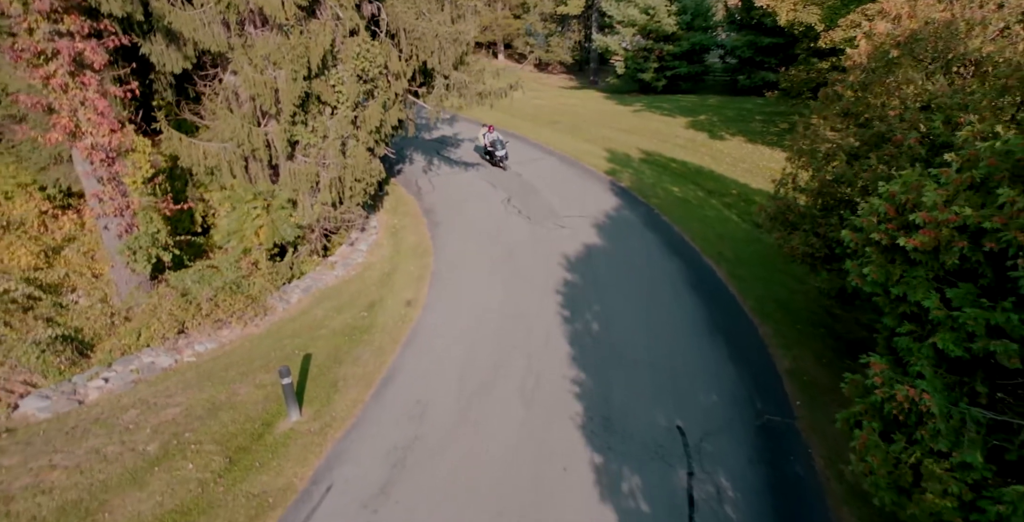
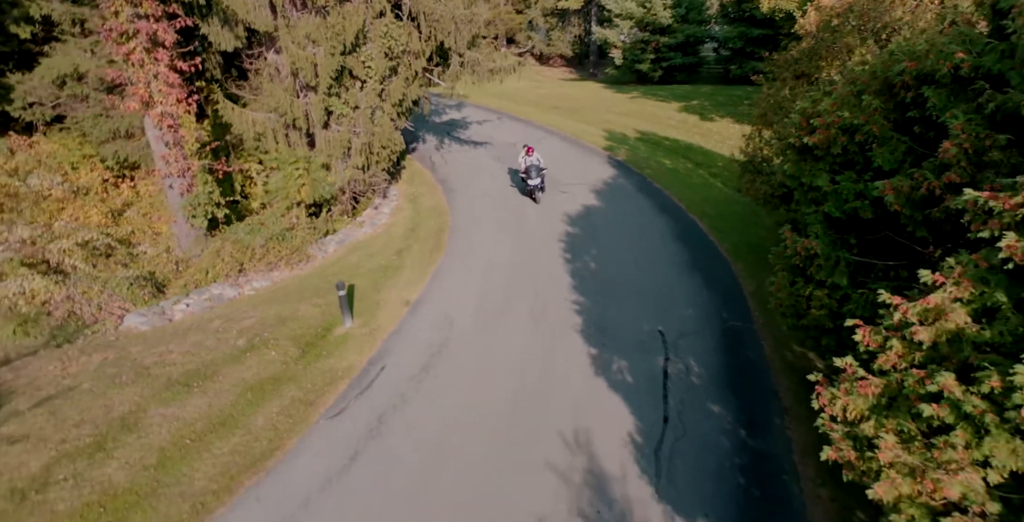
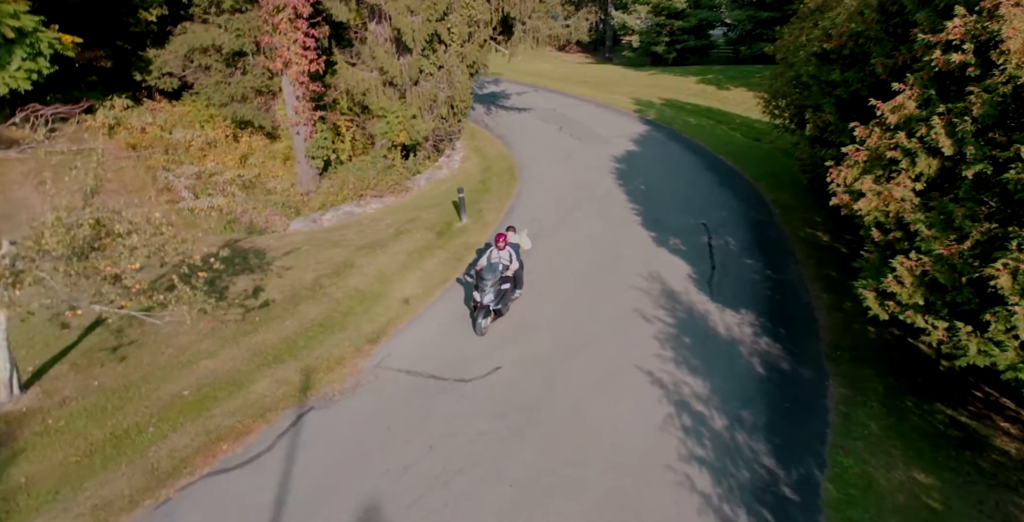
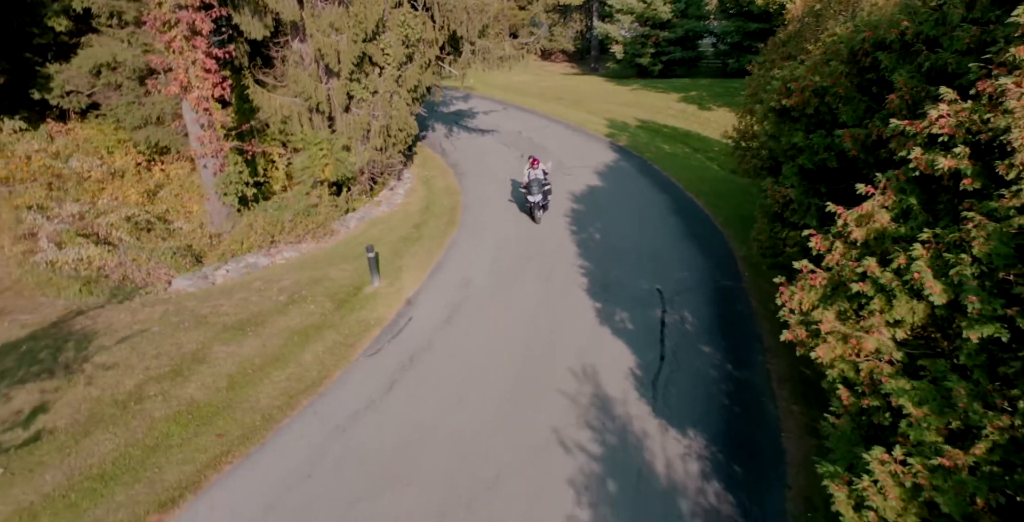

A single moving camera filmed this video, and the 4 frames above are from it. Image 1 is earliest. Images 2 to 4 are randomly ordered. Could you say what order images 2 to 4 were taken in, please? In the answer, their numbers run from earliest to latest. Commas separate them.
2, 4, 3
